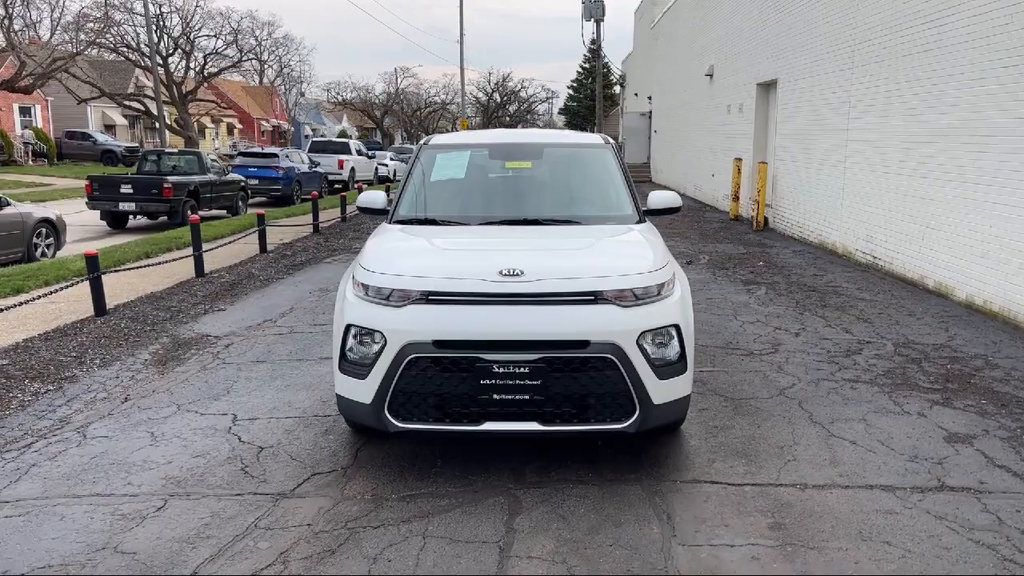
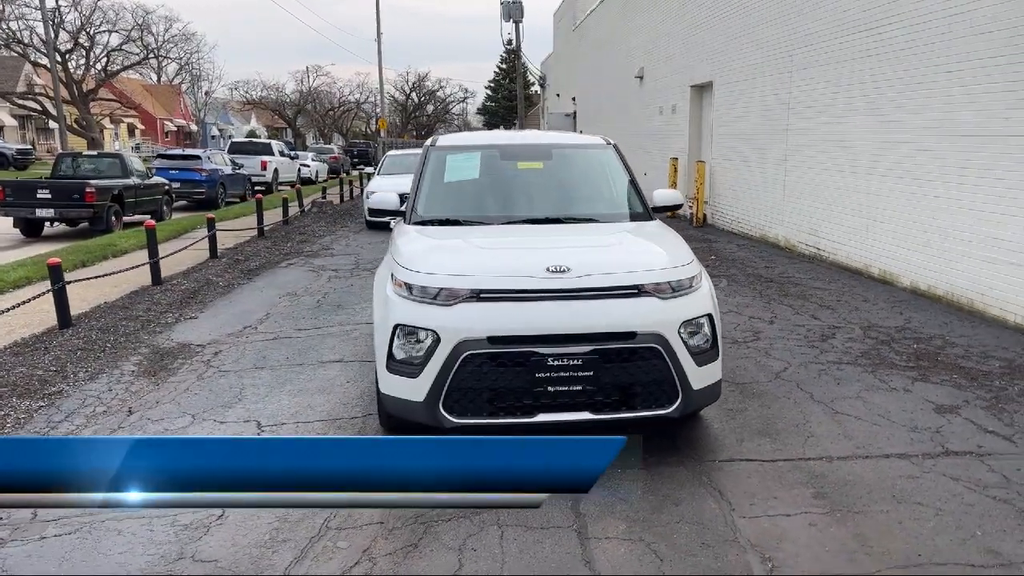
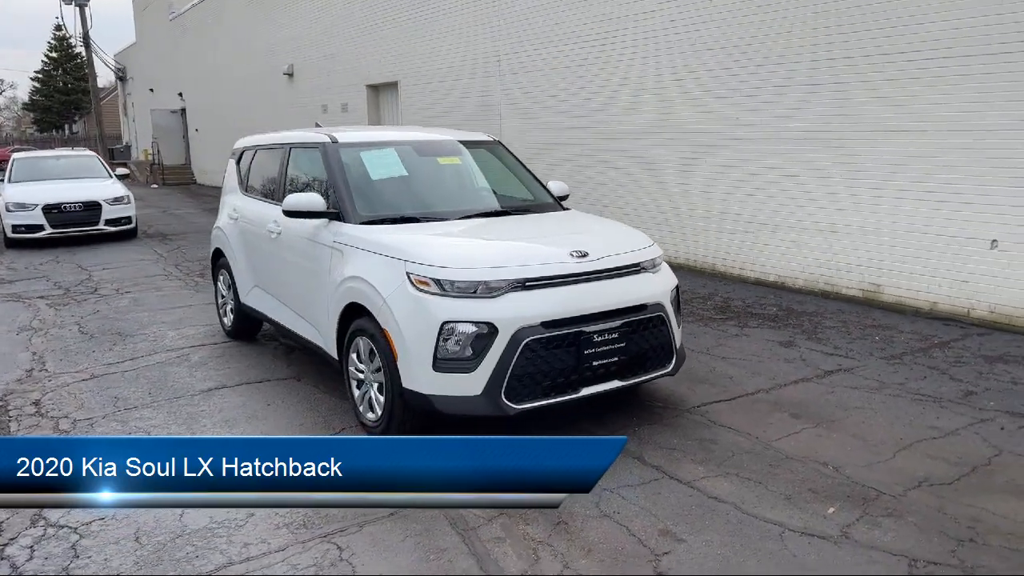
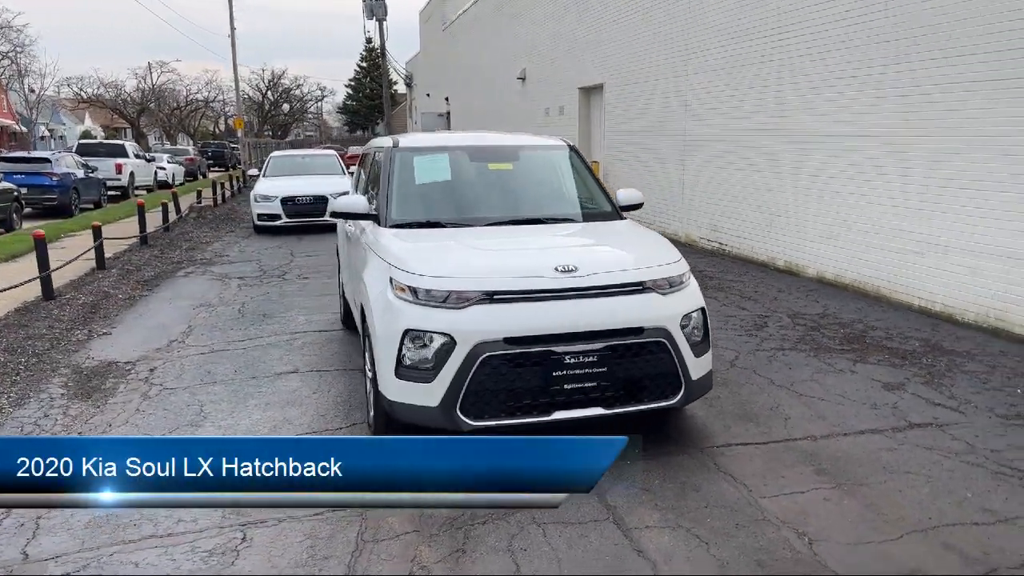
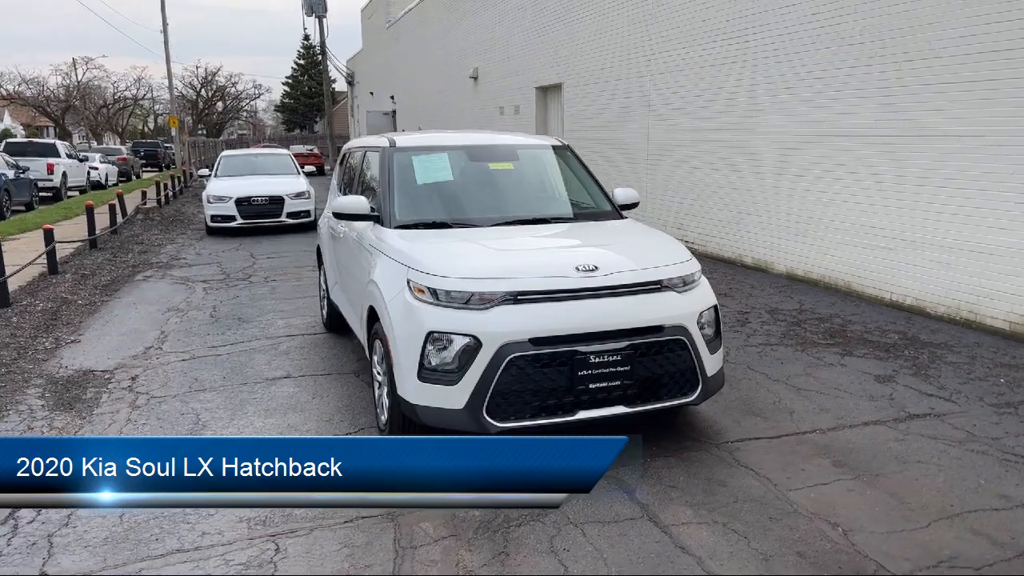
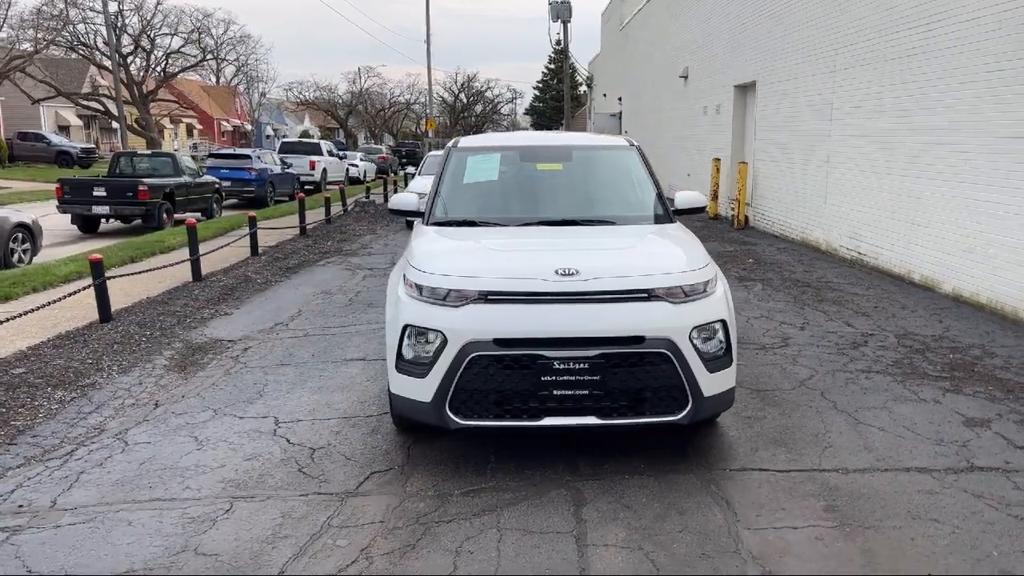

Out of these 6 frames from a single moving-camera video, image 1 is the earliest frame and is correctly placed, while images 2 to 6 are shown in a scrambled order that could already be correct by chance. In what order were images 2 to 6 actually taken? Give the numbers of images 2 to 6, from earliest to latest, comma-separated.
6, 2, 4, 5, 3
